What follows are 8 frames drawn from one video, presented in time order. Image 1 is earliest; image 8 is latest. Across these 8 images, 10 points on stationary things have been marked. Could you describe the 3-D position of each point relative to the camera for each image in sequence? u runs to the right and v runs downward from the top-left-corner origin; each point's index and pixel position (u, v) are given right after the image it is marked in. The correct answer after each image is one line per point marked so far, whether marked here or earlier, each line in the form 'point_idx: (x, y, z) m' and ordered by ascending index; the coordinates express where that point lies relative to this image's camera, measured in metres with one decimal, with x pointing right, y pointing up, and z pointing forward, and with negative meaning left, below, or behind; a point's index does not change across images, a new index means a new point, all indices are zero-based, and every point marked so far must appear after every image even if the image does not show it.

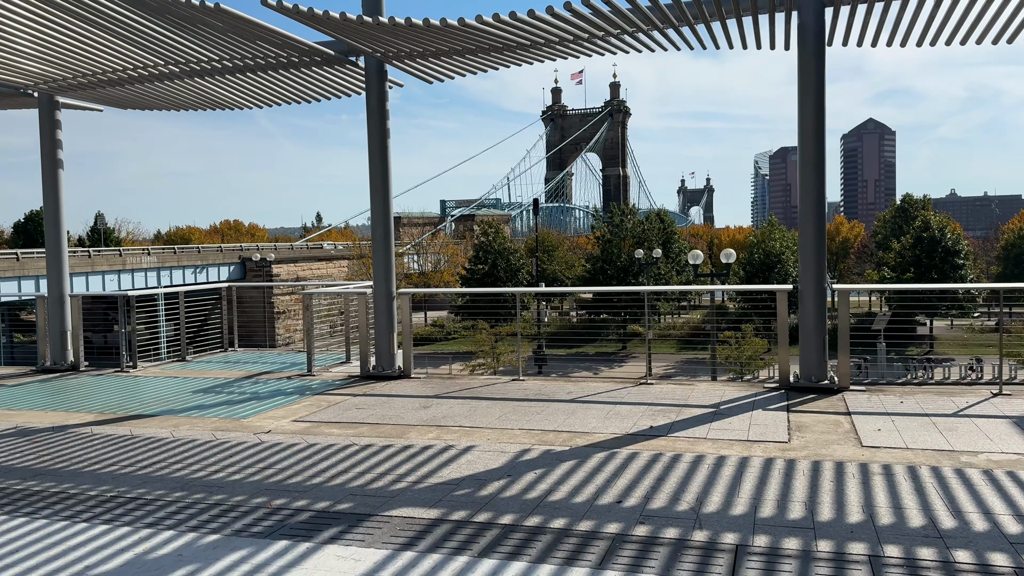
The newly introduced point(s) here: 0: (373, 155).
0: (-0.9, +0.8, +5.0) m
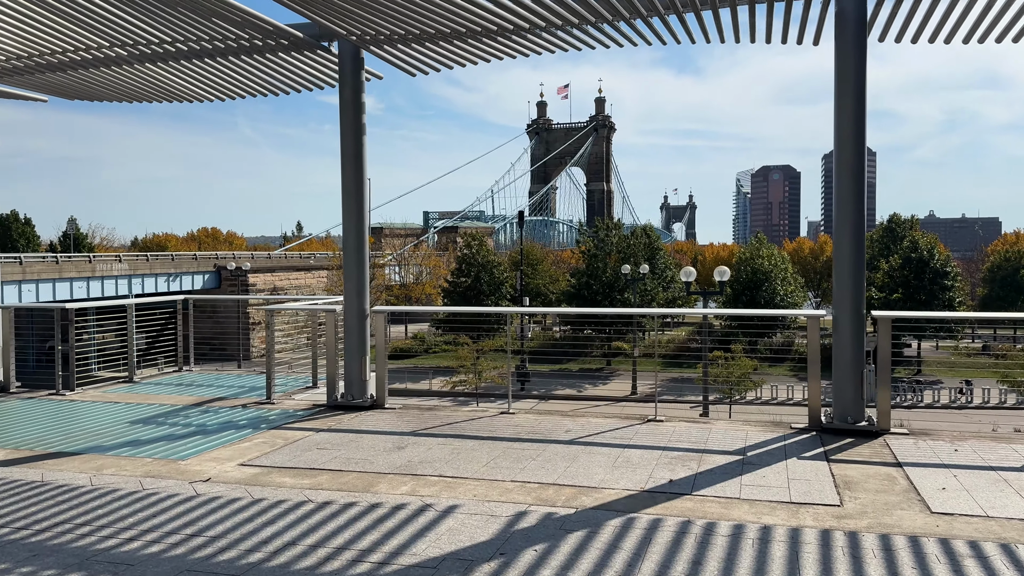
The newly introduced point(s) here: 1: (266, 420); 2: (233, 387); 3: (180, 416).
0: (-0.9, +0.8, +4.4) m
1: (-1.3, -0.7, +4.1) m
2: (-1.9, -0.7, +5.3) m
3: (-1.8, -0.7, +4.3) m
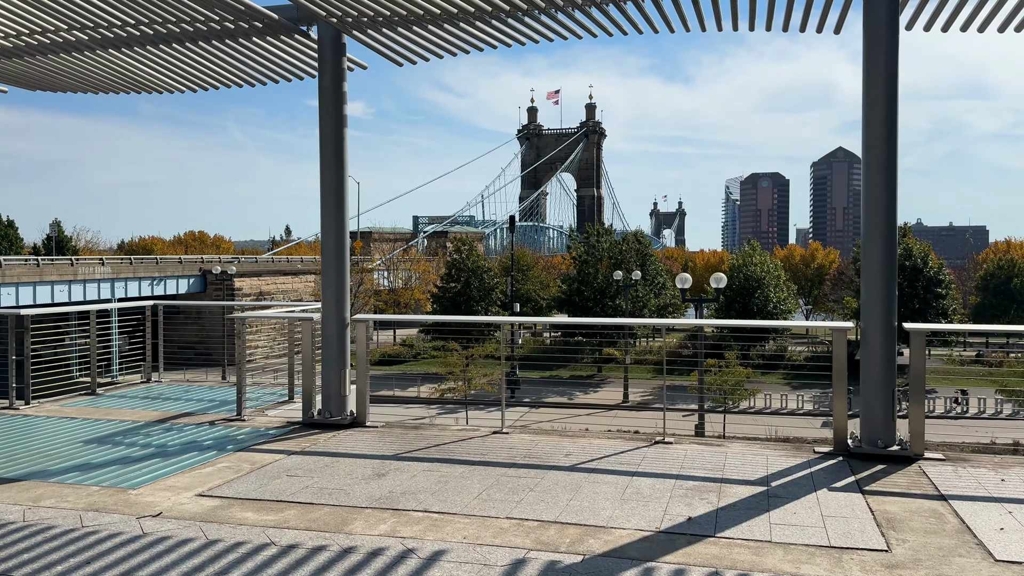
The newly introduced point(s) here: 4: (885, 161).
0: (-1.0, +0.7, +4.0) m
1: (-1.3, -0.7, +3.7) m
2: (-1.9, -0.7, +4.9) m
3: (-1.9, -0.7, +3.9) m
4: (+1.6, +0.5, +3.3) m
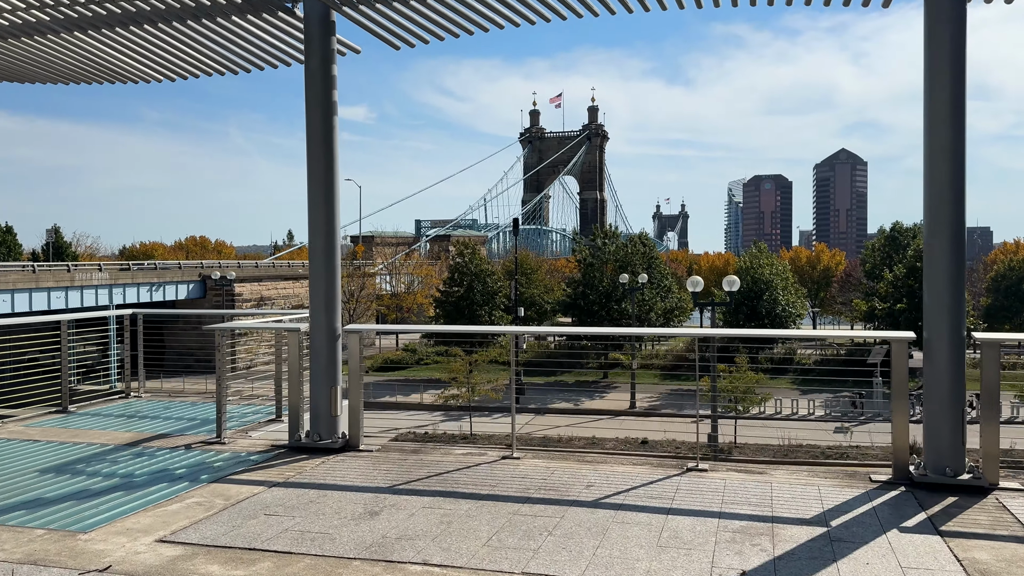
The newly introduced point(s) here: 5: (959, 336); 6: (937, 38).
0: (-0.9, +0.7, +3.6) m
1: (-1.3, -0.8, +3.3) m
2: (-1.9, -0.8, +4.5) m
3: (-1.8, -0.8, +3.5) m
4: (+1.6, +0.5, +2.9) m
5: (+1.7, -0.2, +2.9) m
6: (+1.6, +0.9, +2.9) m
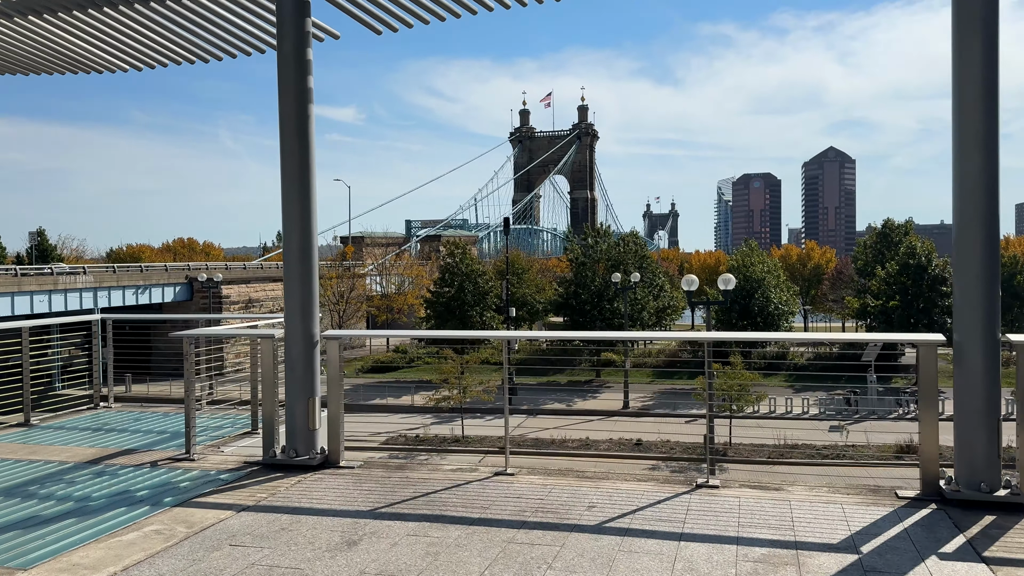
0: (-1.0, +0.7, +3.3) m
1: (-1.3, -0.8, +3.0) m
2: (-1.9, -0.8, +4.2) m
3: (-1.9, -0.8, +3.2) m
4: (+1.6, +0.5, +2.6) m
5: (+1.6, -0.2, +2.6) m
6: (+1.5, +0.9, +2.6) m
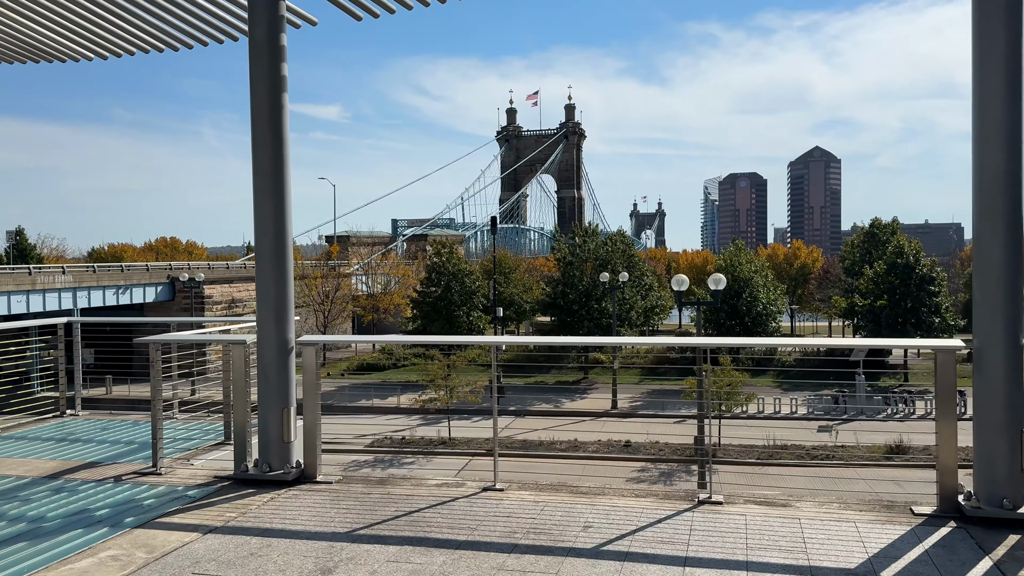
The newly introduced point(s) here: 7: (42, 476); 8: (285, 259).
0: (-1.0, +0.7, +3.1) m
1: (-1.3, -0.8, +2.8) m
2: (-2.0, -0.8, +3.9) m
3: (-1.9, -0.8, +3.0) m
4: (+1.6, +0.5, +2.5) m
5: (+1.6, -0.2, +2.5) m
6: (+1.5, +0.9, +2.5) m
7: (-2.0, -0.8, +3.3) m
8: (-0.9, +0.1, +3.1) m
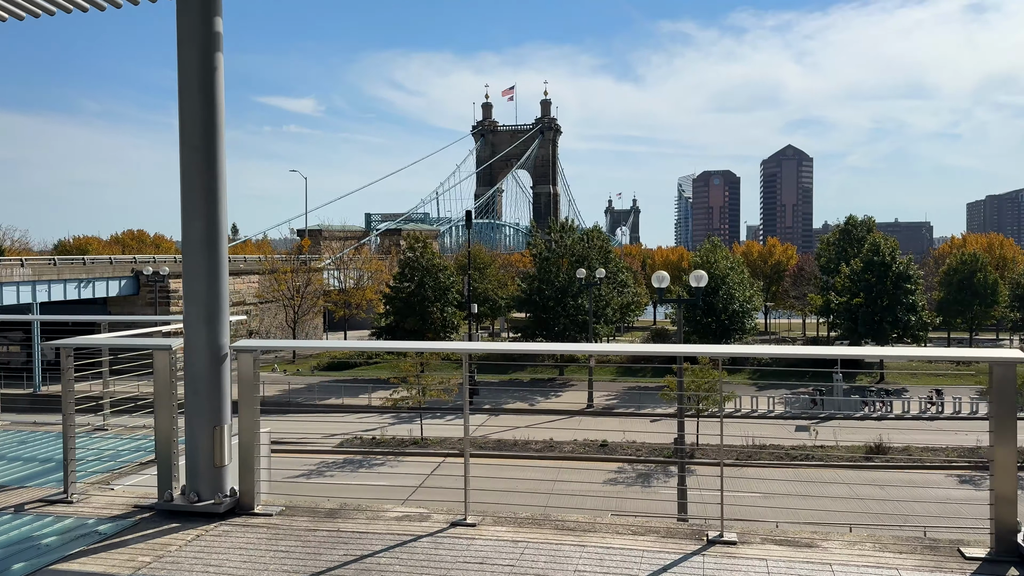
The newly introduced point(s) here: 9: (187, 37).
0: (-1.1, +0.7, +2.6) m
1: (-1.4, -0.8, +2.3) m
2: (-2.1, -0.8, +3.4) m
3: (-2.0, -0.8, +2.5) m
4: (+1.5, +0.5, +2.1) m
5: (+1.5, -0.2, +2.1) m
6: (+1.4, +0.9, +2.1) m
7: (-2.1, -0.8, +2.8) m
8: (-1.0, +0.1, +2.6) m
9: (-1.1, +0.8, +2.6) m
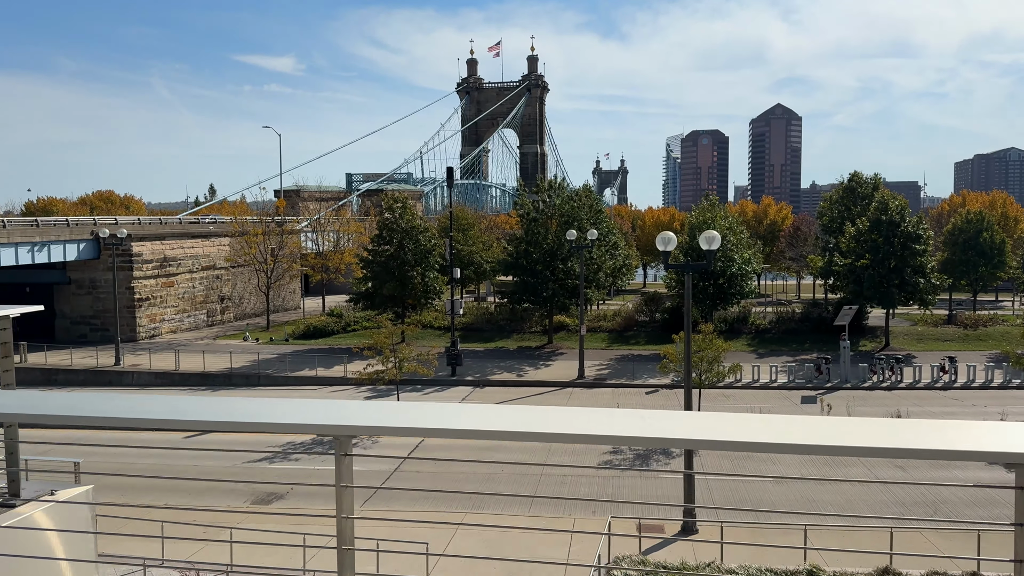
0: (-1.1, +0.7, +1.0) m
1: (-1.5, -0.8, +0.8) m
2: (-2.2, -0.7, +2.0) m
3: (-2.0, -0.8, +1.0) m
4: (+1.4, +0.5, +0.6) m
5: (+1.5, -0.2, +0.6) m
6: (+1.4, +0.9, +0.6) m
7: (-2.2, -0.7, +1.3) m
8: (-1.0, +0.2, +1.1) m
9: (-1.1, +0.8, +1.0) m
